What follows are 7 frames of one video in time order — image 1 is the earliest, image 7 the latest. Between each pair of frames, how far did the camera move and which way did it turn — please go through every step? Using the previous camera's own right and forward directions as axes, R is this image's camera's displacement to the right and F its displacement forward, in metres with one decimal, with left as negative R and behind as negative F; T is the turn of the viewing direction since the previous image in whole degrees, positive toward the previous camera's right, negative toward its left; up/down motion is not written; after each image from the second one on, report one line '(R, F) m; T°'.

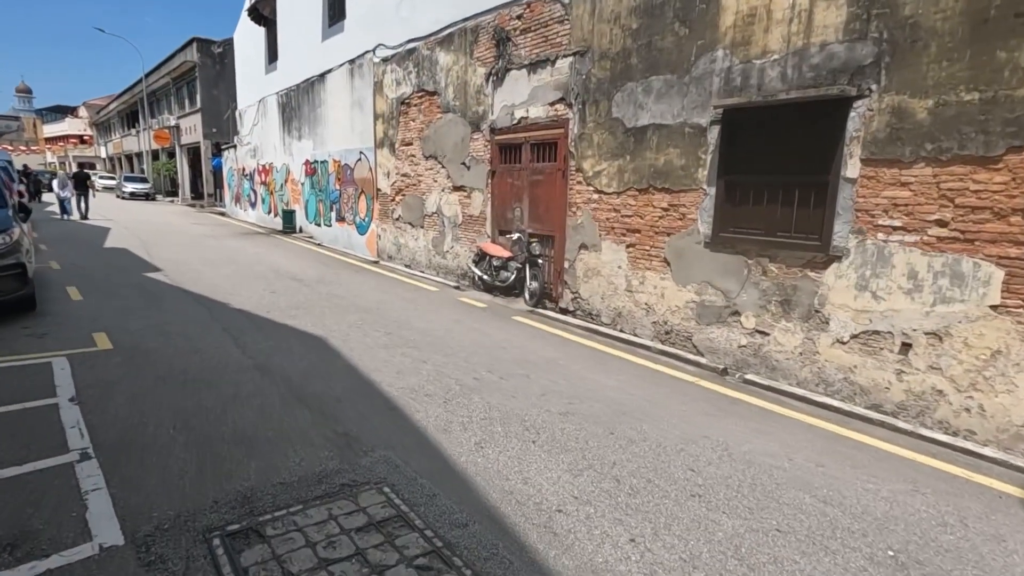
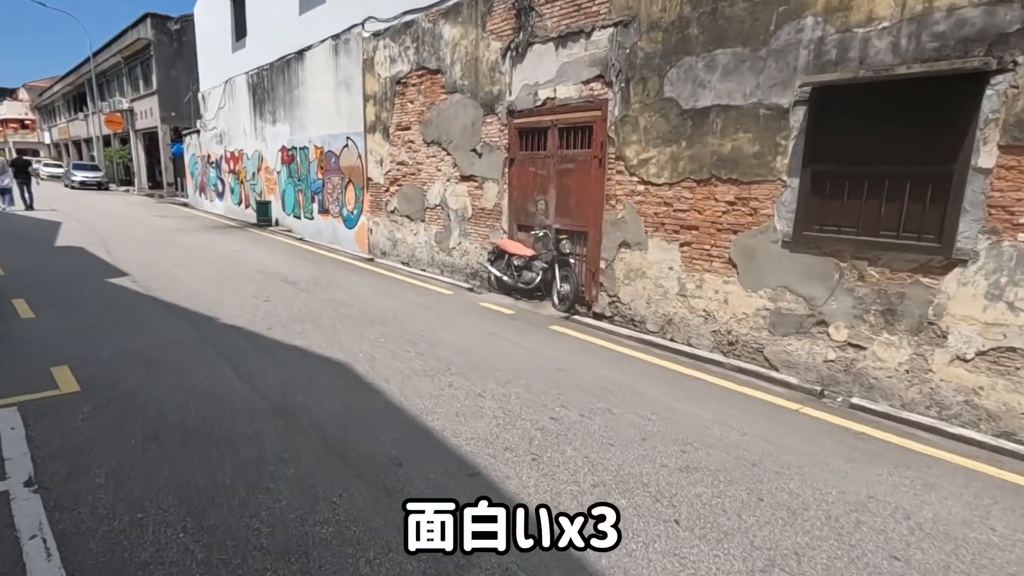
(-0.9, +1.0) m; +3°
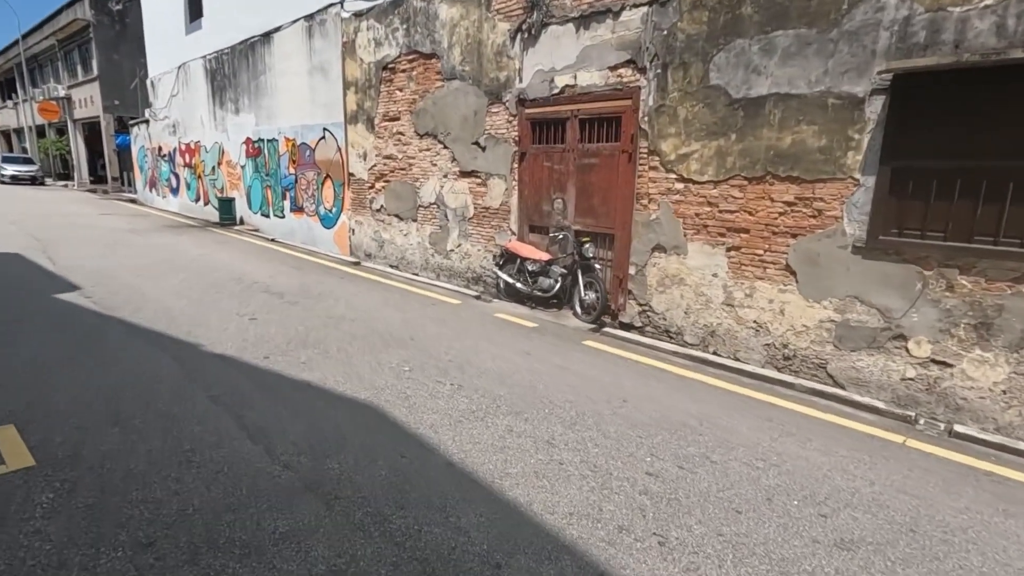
(-0.8, +0.8) m; +4°
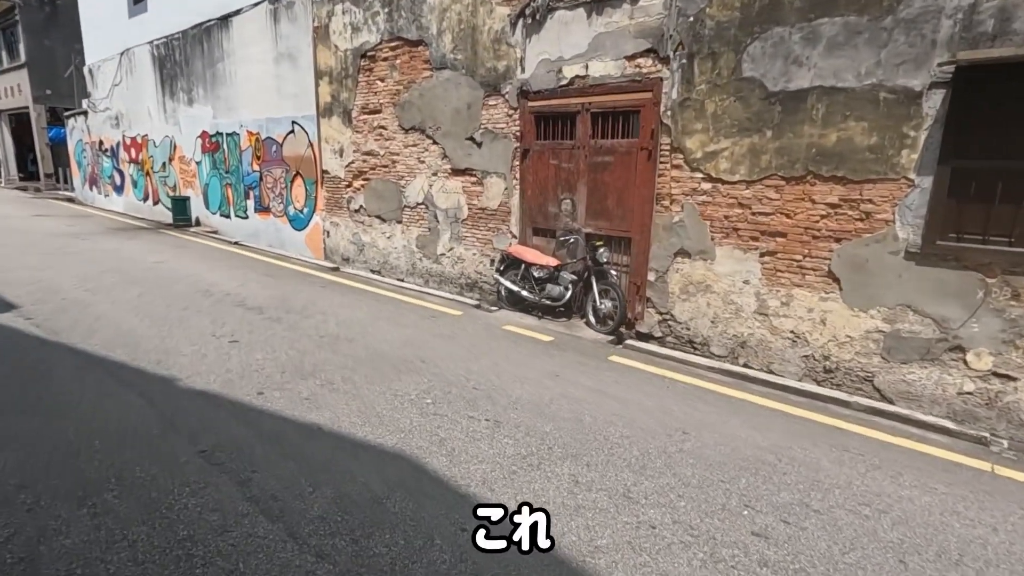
(-0.6, +0.6) m; +4°
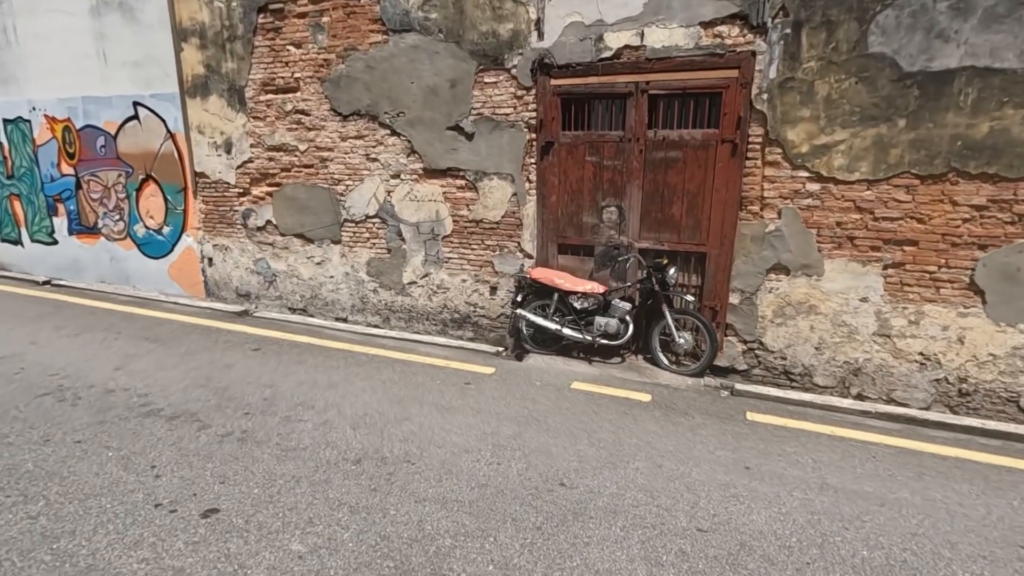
(-2.0, +2.1) m; +18°
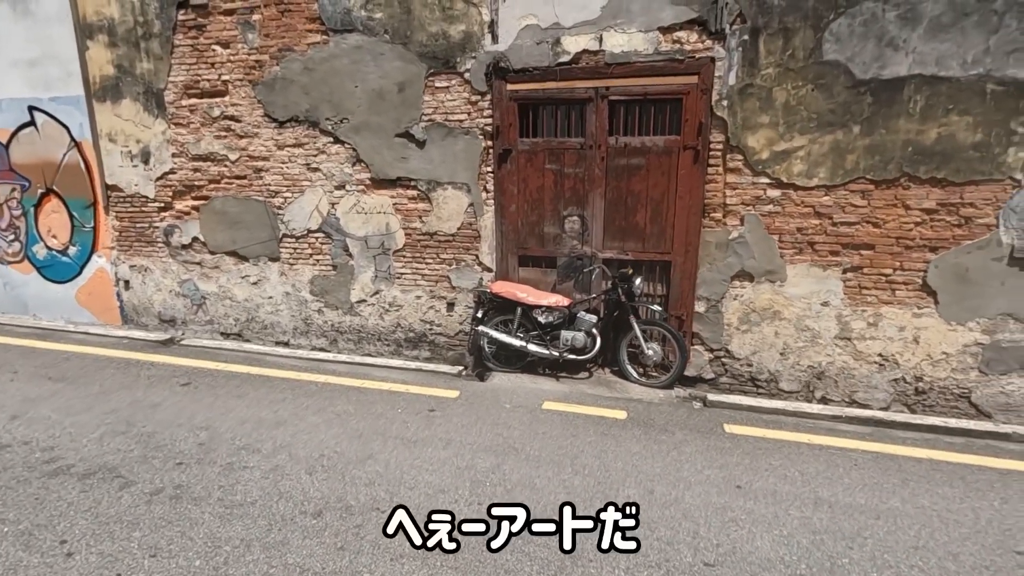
(-0.2, +0.3) m; +7°
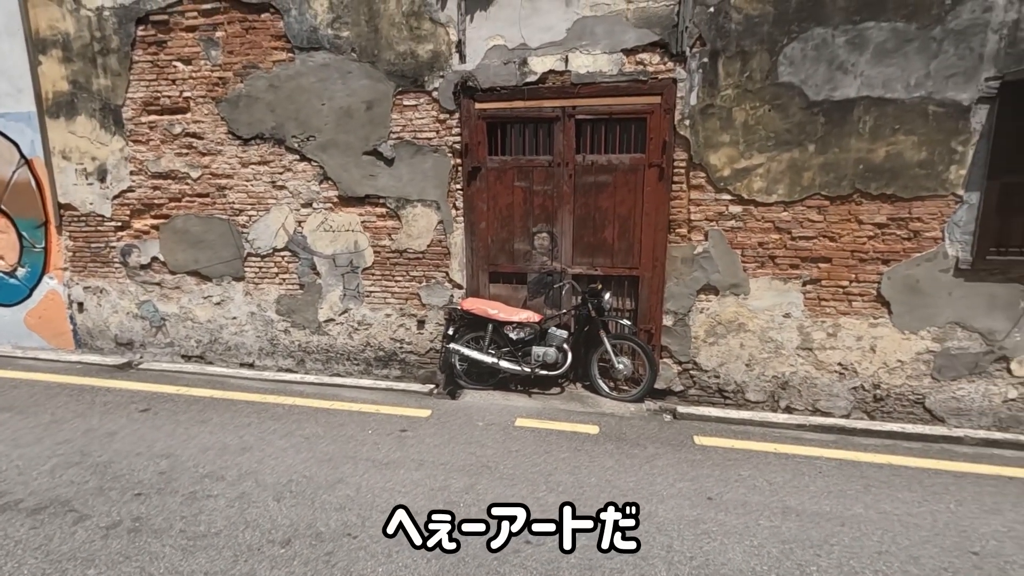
(0.0, 0.0) m; +3°
